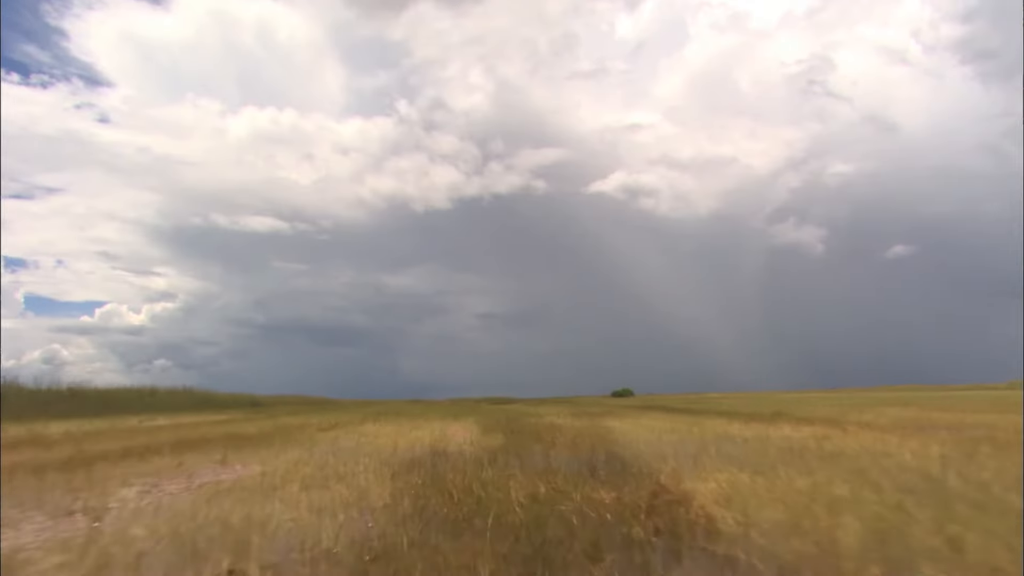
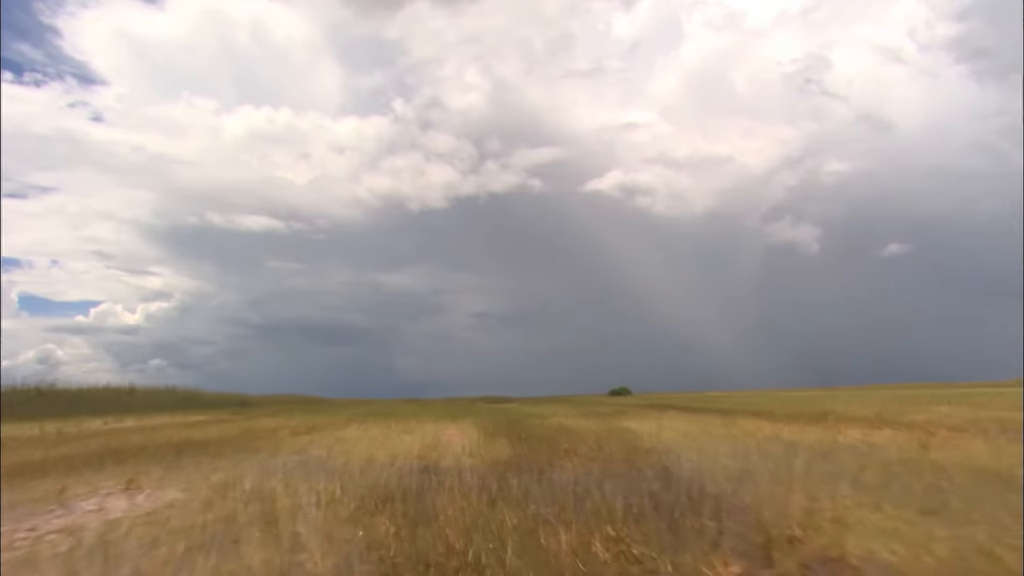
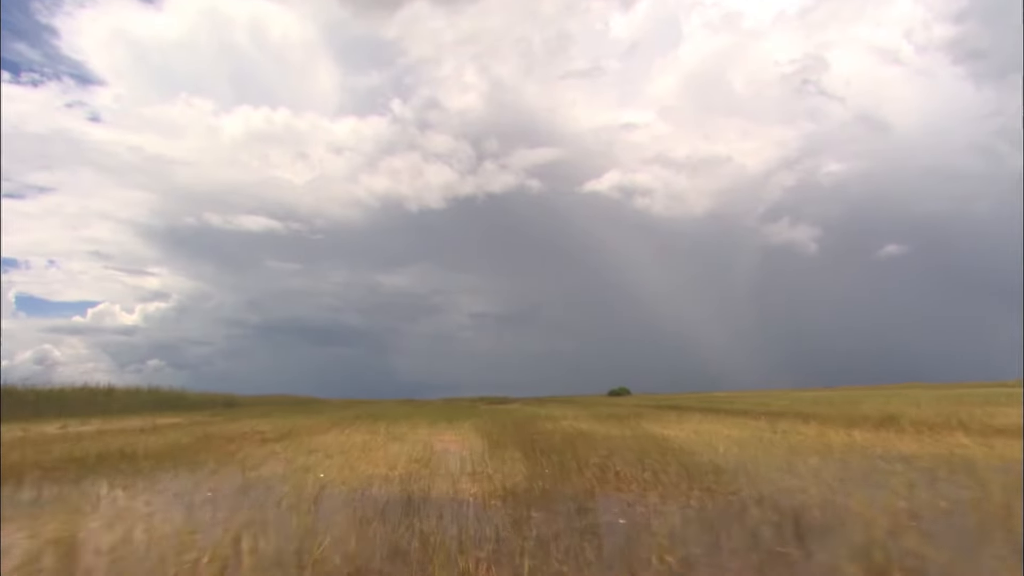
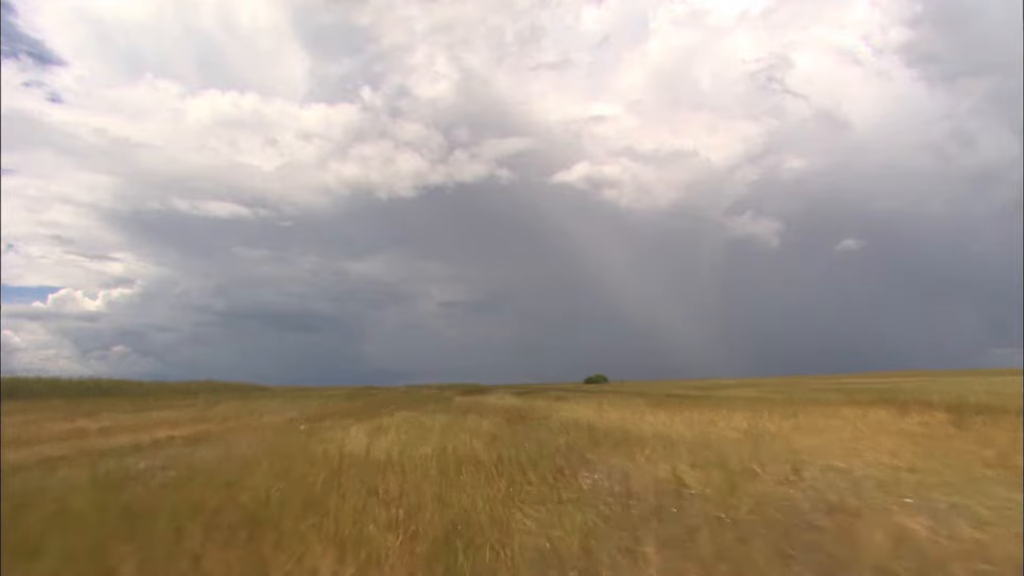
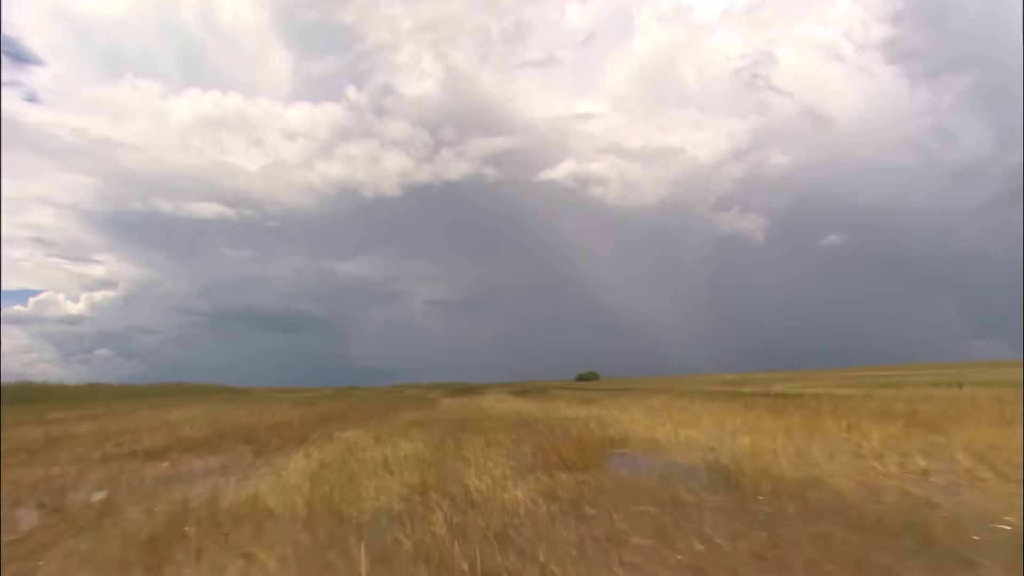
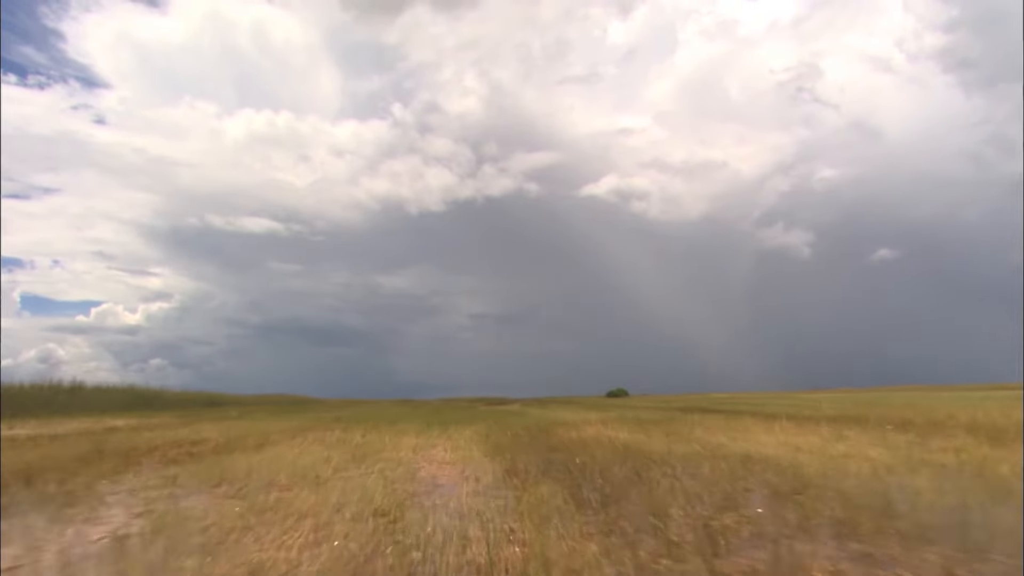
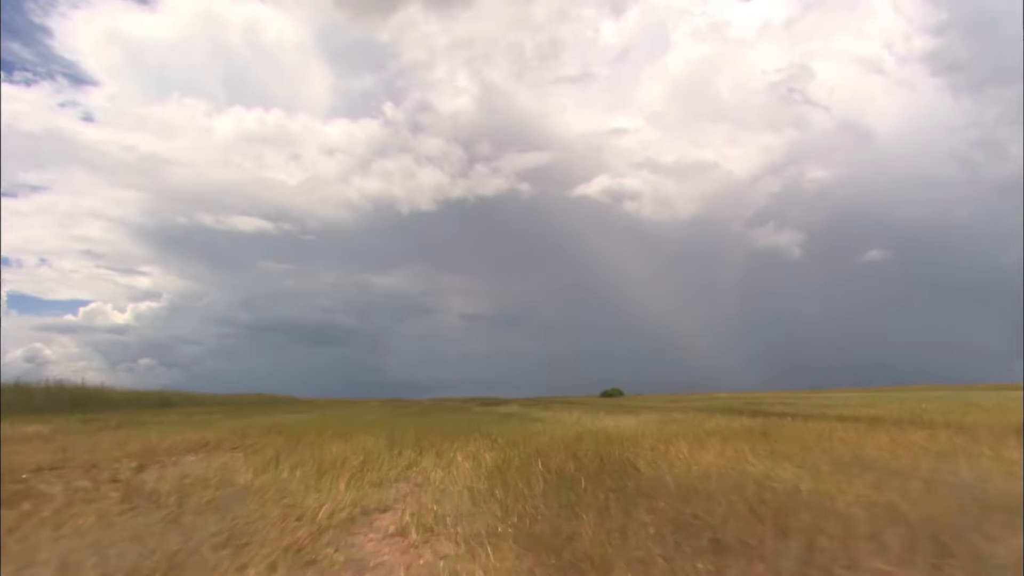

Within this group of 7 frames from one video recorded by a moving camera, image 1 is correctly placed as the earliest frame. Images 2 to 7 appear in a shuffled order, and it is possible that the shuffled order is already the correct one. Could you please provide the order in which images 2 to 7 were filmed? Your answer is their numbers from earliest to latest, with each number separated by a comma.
2, 3, 6, 7, 4, 5
